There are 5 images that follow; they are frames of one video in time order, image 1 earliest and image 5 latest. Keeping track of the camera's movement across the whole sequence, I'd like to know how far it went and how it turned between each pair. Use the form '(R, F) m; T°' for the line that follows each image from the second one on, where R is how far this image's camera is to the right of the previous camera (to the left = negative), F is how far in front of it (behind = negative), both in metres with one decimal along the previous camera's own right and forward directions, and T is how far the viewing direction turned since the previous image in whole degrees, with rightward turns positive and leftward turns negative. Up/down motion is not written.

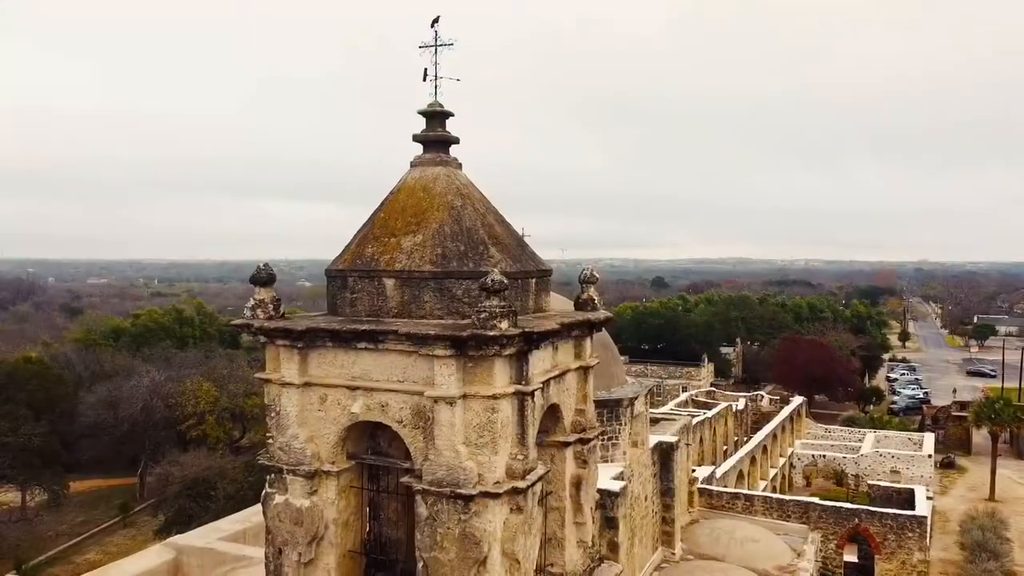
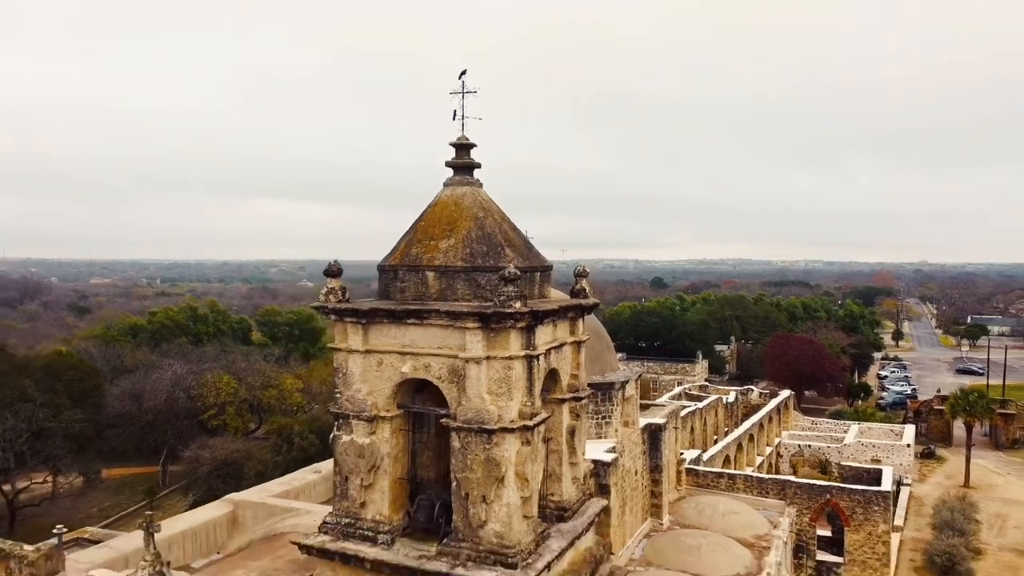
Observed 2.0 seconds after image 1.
(-0.1, -1.6) m; 0°
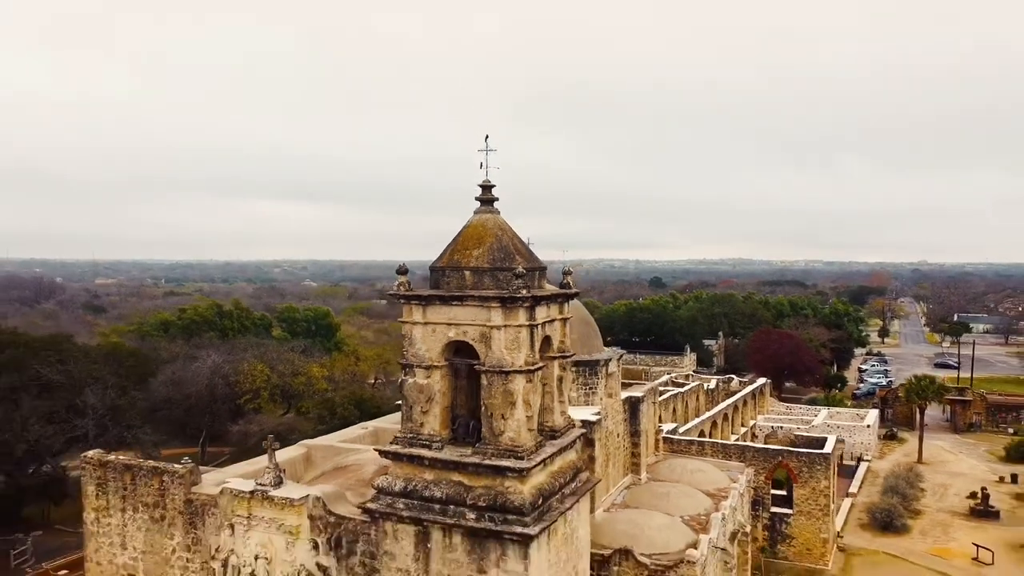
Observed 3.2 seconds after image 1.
(-0.1, -3.3) m; 0°
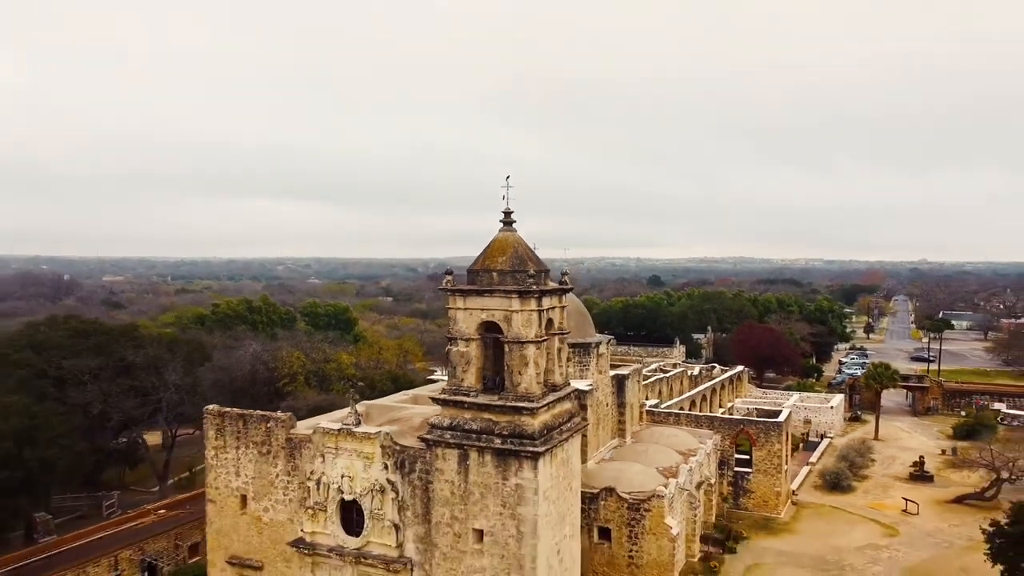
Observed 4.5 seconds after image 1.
(-0.2, -4.2) m; 0°
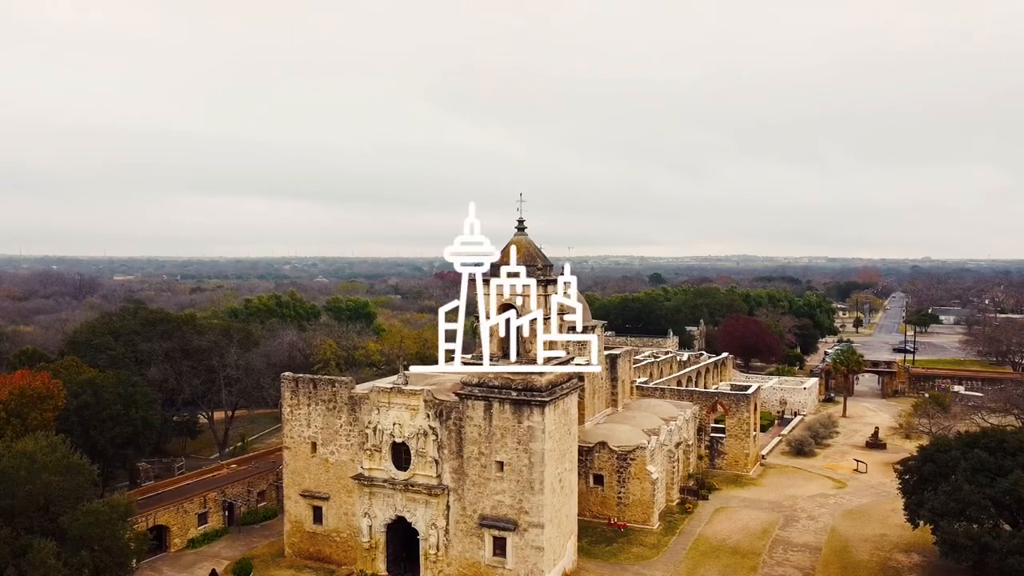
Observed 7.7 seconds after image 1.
(-0.2, -4.3) m; 0°
